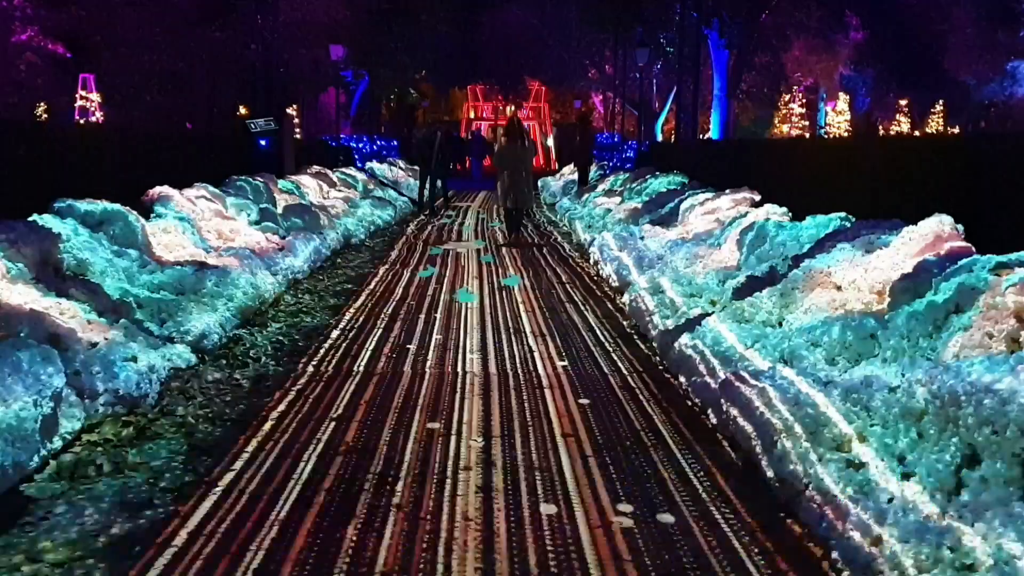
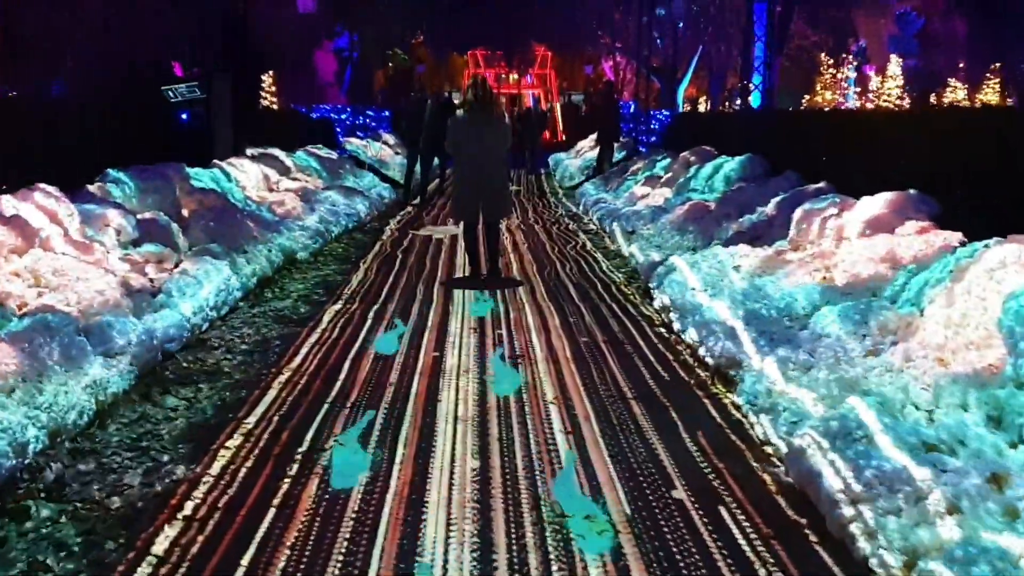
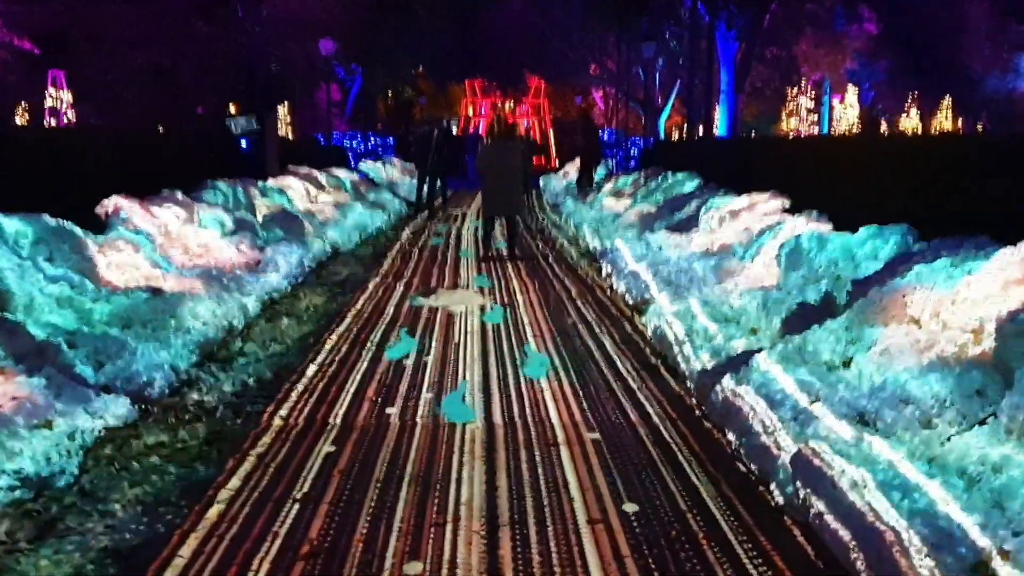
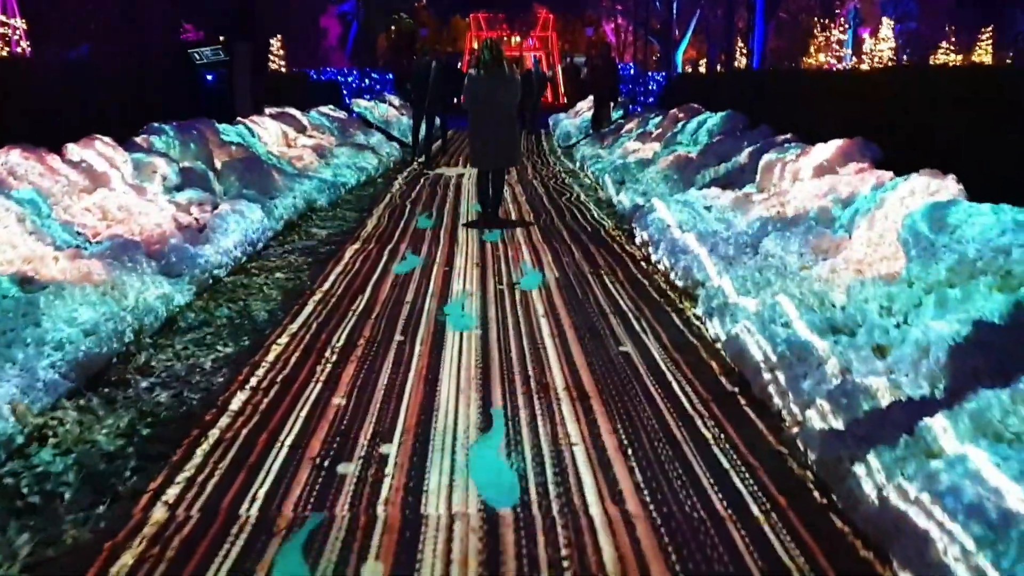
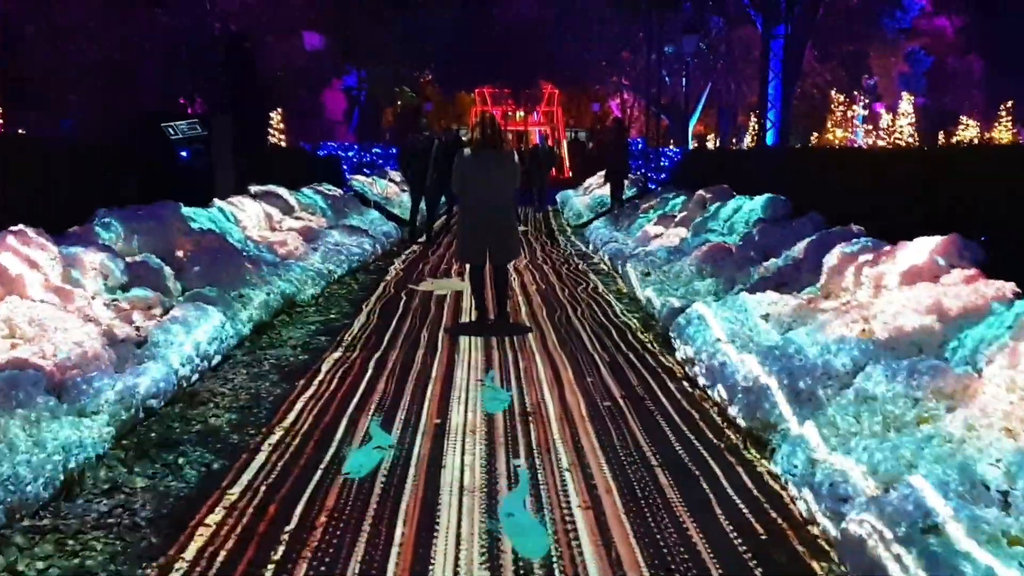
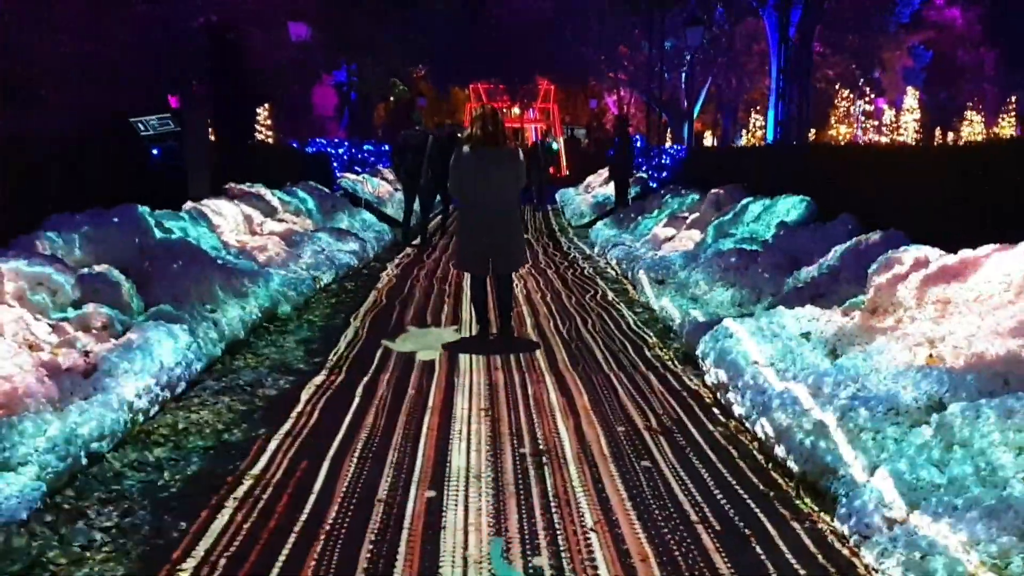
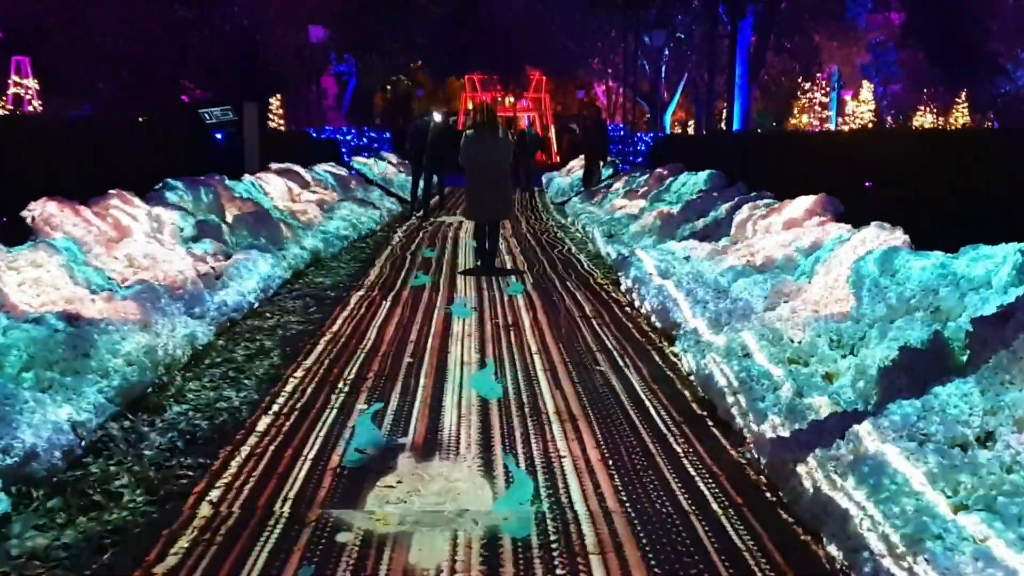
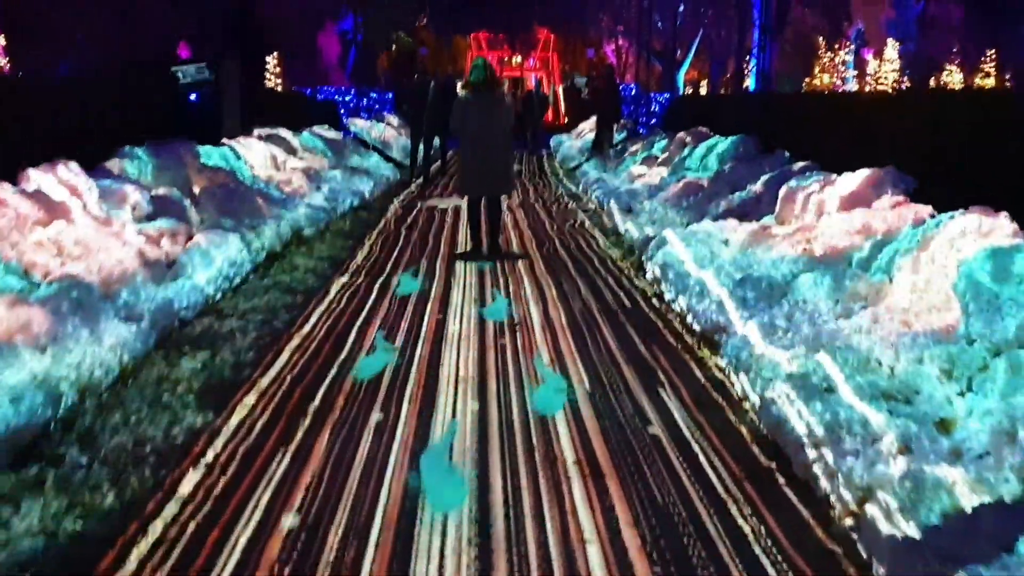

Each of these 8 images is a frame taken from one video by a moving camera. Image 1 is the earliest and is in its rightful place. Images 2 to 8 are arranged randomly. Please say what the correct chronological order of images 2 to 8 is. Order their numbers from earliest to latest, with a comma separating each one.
3, 7, 4, 8, 2, 5, 6
